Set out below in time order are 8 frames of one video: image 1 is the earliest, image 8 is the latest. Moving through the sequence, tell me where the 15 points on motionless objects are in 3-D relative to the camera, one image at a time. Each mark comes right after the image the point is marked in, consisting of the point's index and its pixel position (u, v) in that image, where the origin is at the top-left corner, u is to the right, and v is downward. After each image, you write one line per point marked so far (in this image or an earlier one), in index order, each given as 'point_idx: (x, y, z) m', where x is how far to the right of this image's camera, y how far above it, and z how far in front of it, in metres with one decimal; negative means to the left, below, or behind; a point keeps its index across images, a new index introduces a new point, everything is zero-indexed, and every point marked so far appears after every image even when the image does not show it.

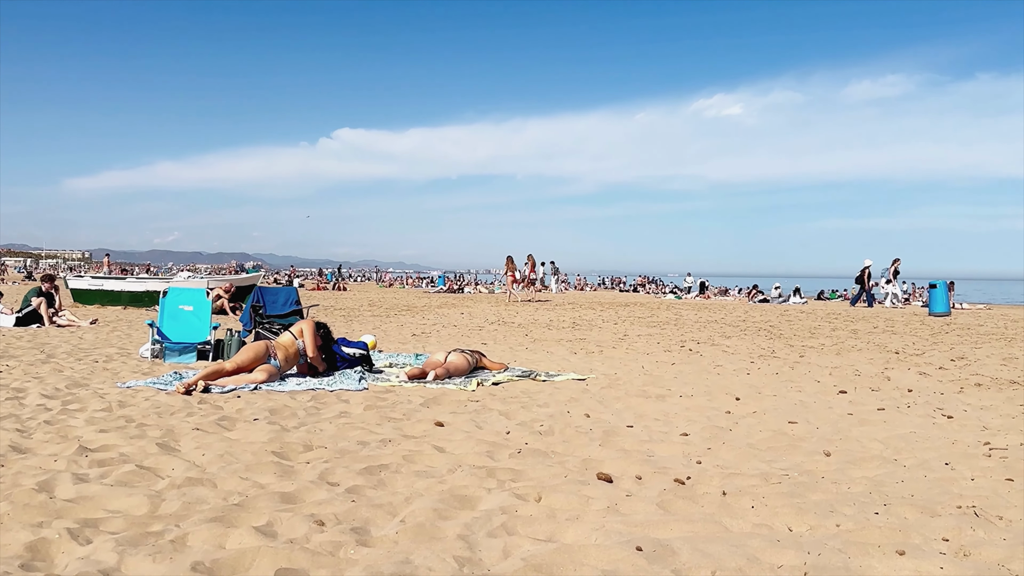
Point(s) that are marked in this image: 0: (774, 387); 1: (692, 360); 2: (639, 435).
0: (+2.5, -0.9, +7.9) m
1: (+2.2, -0.9, +10.4) m
2: (+0.8, -0.9, +5.2) m
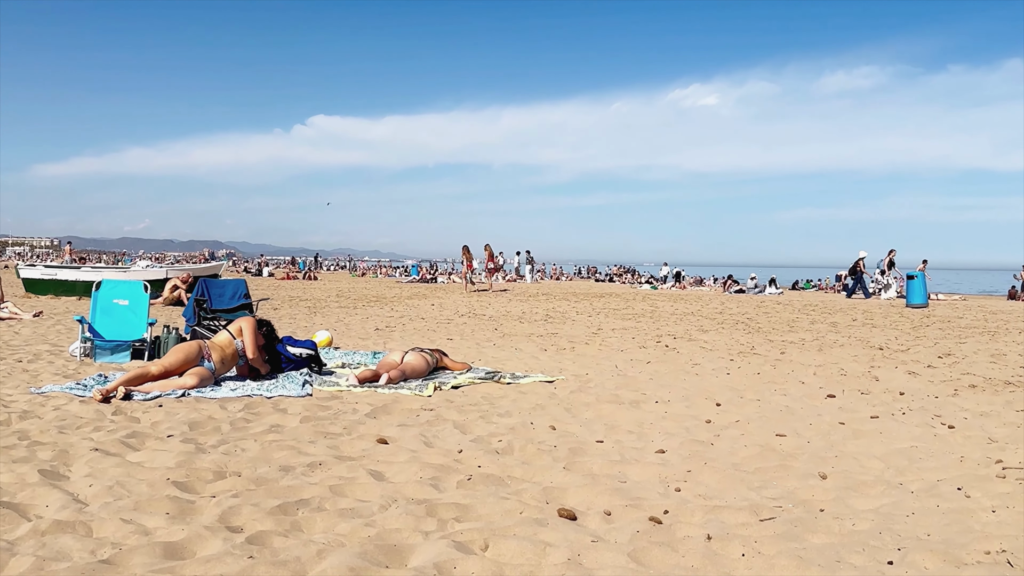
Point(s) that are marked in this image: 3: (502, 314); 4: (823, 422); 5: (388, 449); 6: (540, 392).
0: (+2.1, -0.9, +7.4) m
1: (+1.8, -0.8, +9.8) m
2: (+0.5, -0.9, +4.6) m
3: (-0.2, -0.6, +18.8) m
4: (+2.2, -0.9, +5.8) m
5: (-0.7, -0.9, +4.6) m
6: (+0.2, -0.9, +6.9) m
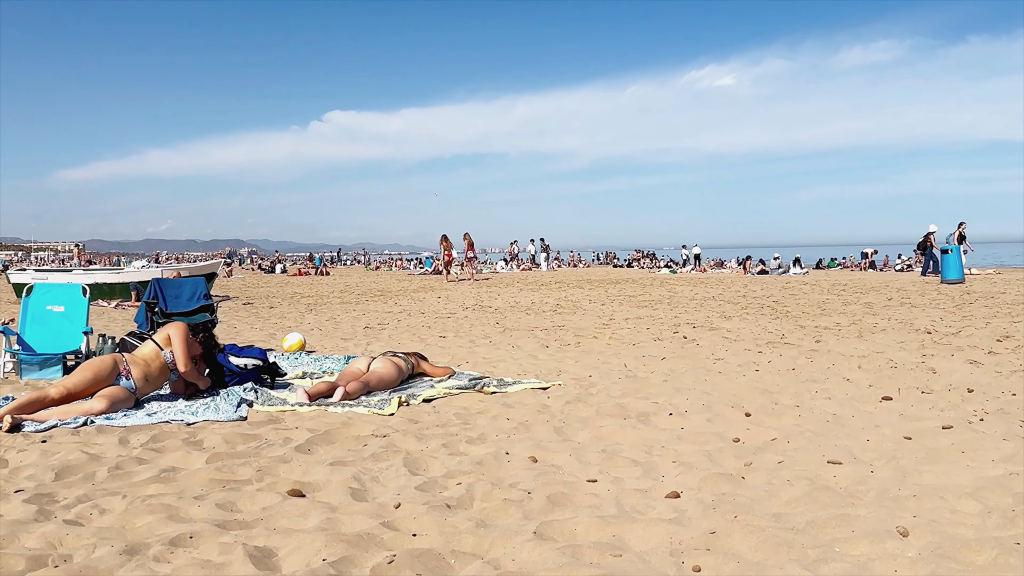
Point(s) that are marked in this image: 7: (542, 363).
0: (+2.0, -0.8, +6.1) m
1: (+1.8, -0.7, +8.5) m
2: (+0.4, -0.9, +3.4) m
3: (-0.1, -0.4, +17.6) m
4: (+2.0, -0.8, +4.5) m
5: (-0.8, -0.9, +3.3) m
6: (+0.1, -0.8, +5.7) m
7: (+0.3, -0.7, +8.0) m
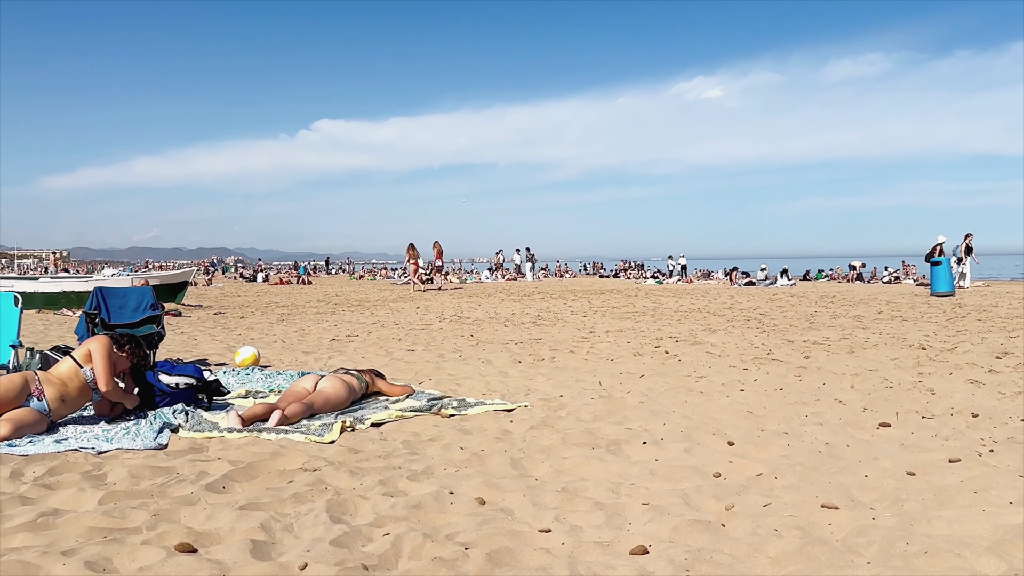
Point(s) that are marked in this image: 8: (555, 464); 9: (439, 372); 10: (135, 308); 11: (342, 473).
0: (+1.8, -0.9, +5.5) m
1: (+1.5, -0.8, +7.9) m
2: (+0.1, -0.9, +2.8) m
3: (-0.5, -0.6, +17.0) m
4: (+1.8, -0.9, +4.0) m
5: (-1.1, -0.9, +2.8) m
6: (-0.1, -0.9, +5.1) m
7: (0.0, -0.8, +7.4) m
8: (+0.2, -0.9, +4.2) m
9: (-0.7, -0.8, +8.0) m
10: (-3.7, -0.2, +8.3) m
11: (-0.8, -0.9, +4.0) m
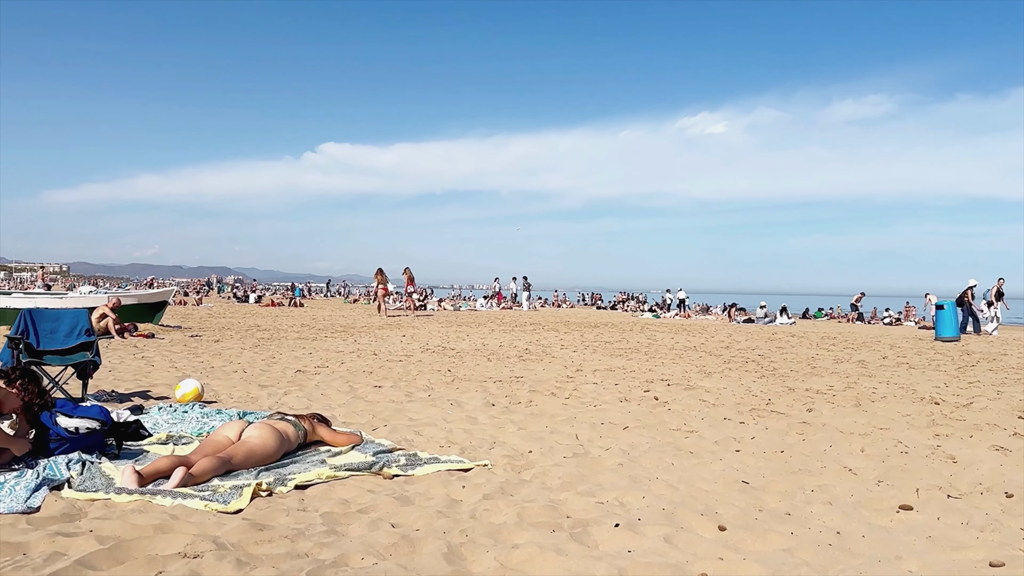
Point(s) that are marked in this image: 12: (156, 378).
0: (+1.5, -1.1, +4.7) m
1: (+1.2, -1.1, +7.1) m
2: (-0.1, -1.1, +2.0) m
3: (-0.8, -1.2, +16.2) m
4: (+1.5, -1.1, +3.2) m
5: (-1.3, -1.0, +1.9) m
6: (-0.4, -1.1, +4.3) m
7: (-0.3, -1.1, +6.6) m
8: (0.0, -1.1, +3.4) m
9: (-1.0, -1.1, +7.1) m
10: (-4.0, -0.4, +7.5) m
11: (-1.1, -1.0, +3.1) m
12: (-4.2, -1.1, +9.9) m
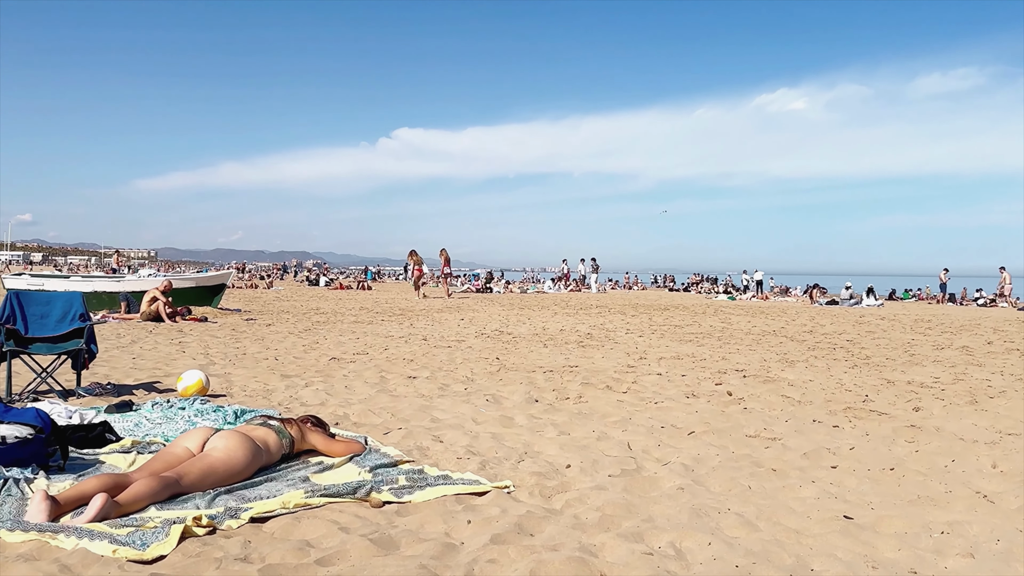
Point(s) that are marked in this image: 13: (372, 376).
0: (+1.6, -1.0, +3.5) m
1: (+1.5, -1.0, +5.9) m
2: (-0.3, -1.0, +0.9) m
3: (+0.3, -0.8, +15.1) m
4: (+1.5, -1.0, +1.9) m
5: (-1.5, -1.0, +1.0) m
6: (-0.3, -1.0, +3.2) m
7: (0.0, -1.0, +5.5) m
8: (0.0, -1.0, +2.3) m
9: (-0.6, -0.9, +6.1) m
10: (-3.6, -0.2, +6.7) m
11: (-1.1, -1.0, +2.1) m
12: (-3.7, -0.8, +9.1) m
13: (-1.4, -0.9, +8.4) m
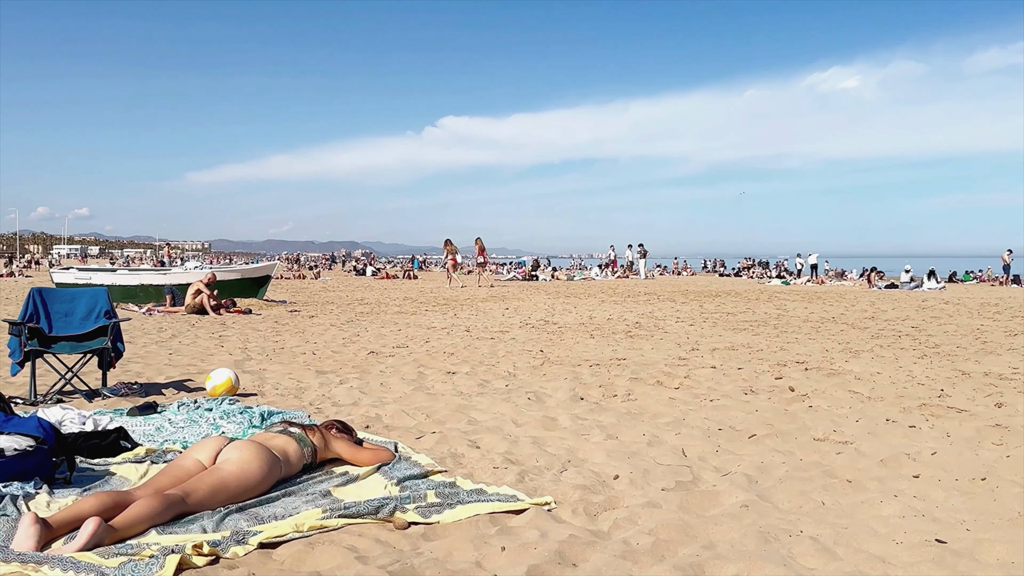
0: (+1.8, -1.0, +3.0) m
1: (+1.8, -0.9, +5.4) m
2: (-0.3, -1.0, +0.5) m
3: (+1.1, -0.6, +14.6) m
4: (+1.5, -1.0, +1.4) m
5: (-1.5, -1.0, +0.6) m
6: (-0.2, -1.0, +2.8) m
7: (+0.3, -0.9, +5.1) m
8: (0.0, -1.0, +1.9) m
9: (-0.4, -0.9, +5.7) m
10: (-3.3, -0.2, +6.5) m
11: (-1.0, -1.0, +1.8) m
12: (-3.2, -0.8, +8.9) m
13: (-1.0, -0.8, +8.0) m
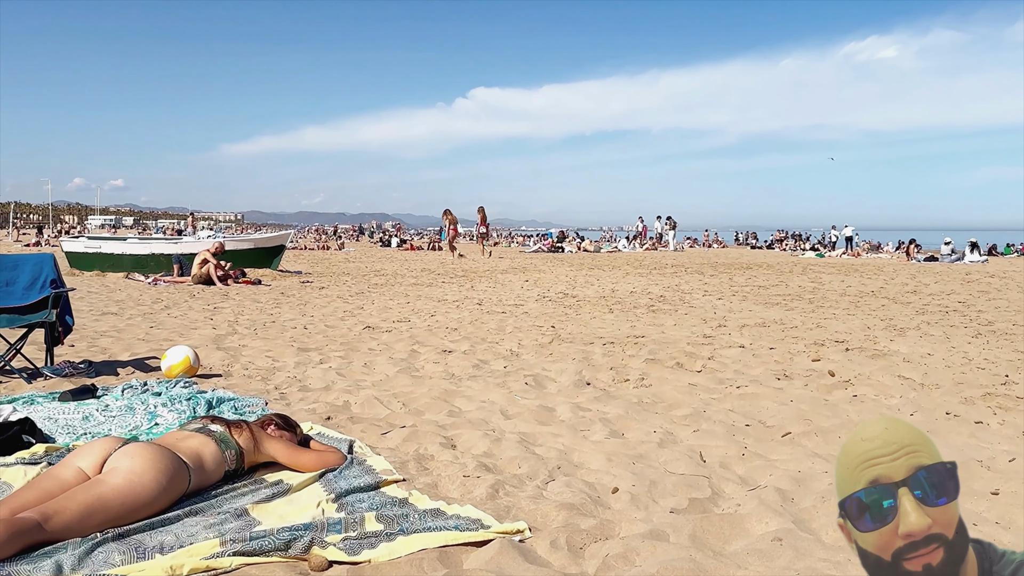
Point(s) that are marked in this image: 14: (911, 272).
0: (+1.6, -0.9, +2.1) m
1: (+1.7, -0.7, +4.5) m
2: (-0.5, -1.0, -0.3) m
3: (+1.4, -0.2, +13.8) m
4: (+1.3, -1.0, +0.6) m
5: (-1.7, -1.0, -0.1) m
6: (-0.4, -0.9, +2.0) m
7: (+0.2, -0.7, +4.3) m
8: (-0.2, -0.9, +1.1) m
9: (-0.4, -0.7, +4.9) m
10: (-3.3, 0.0, +5.7) m
11: (-1.2, -0.9, +1.0) m
12: (-3.1, -0.5, +8.2) m
13: (-0.9, -0.5, +7.2) m
14: (+9.3, +0.4, +19.4) m
